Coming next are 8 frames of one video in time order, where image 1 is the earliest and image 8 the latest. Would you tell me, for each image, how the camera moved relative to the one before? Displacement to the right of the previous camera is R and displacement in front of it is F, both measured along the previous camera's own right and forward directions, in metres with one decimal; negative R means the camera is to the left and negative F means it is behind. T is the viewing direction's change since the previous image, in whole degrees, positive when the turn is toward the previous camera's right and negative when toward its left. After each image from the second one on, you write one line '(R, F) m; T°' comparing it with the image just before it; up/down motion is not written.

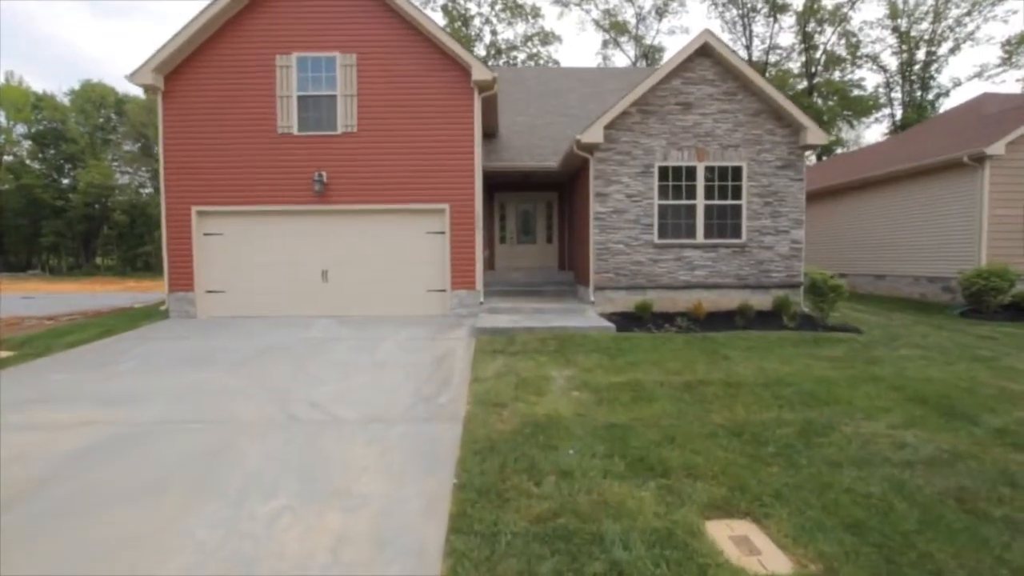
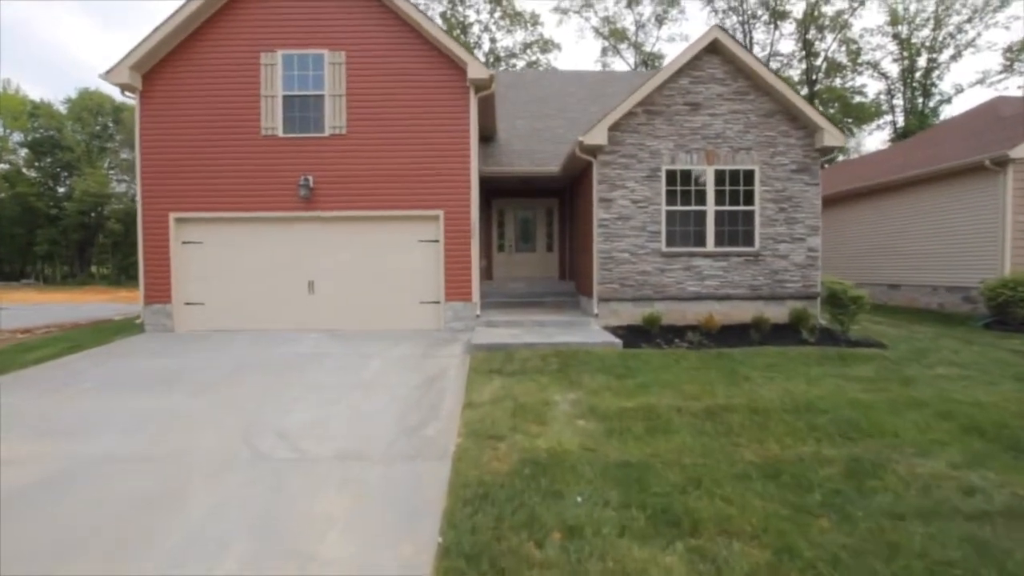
(0.0, +0.8) m; 0°
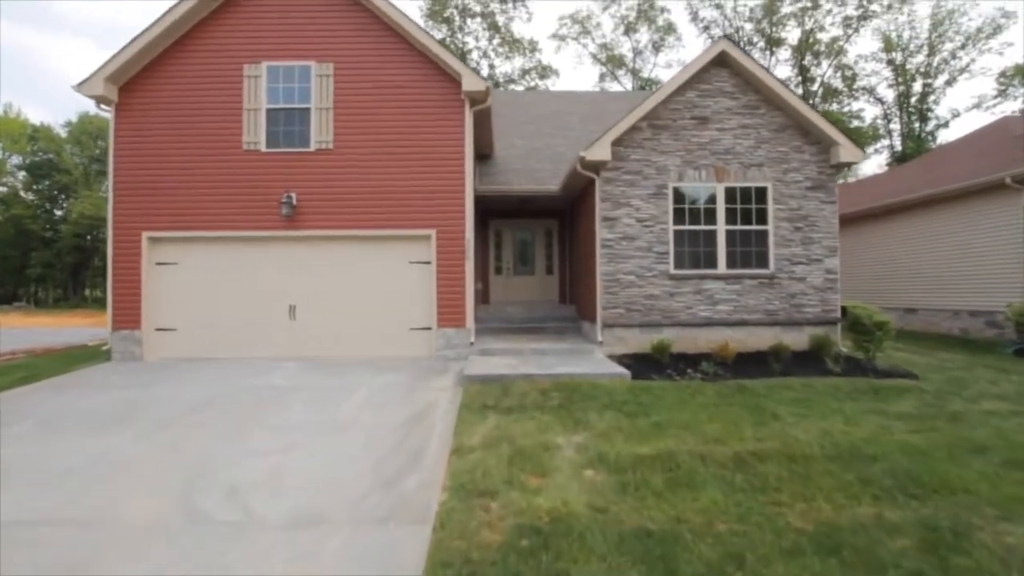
(0.0, +0.8) m; 0°
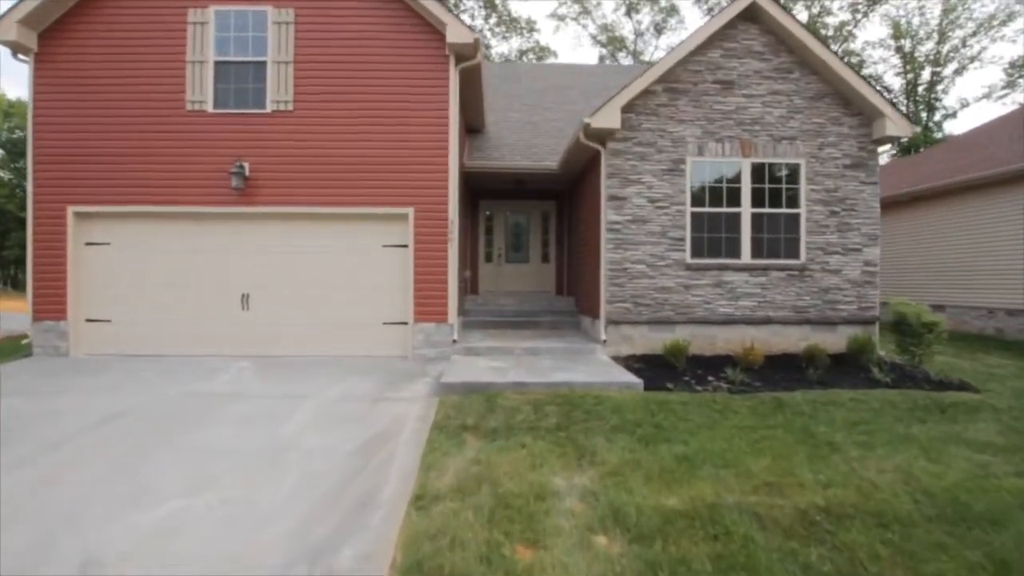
(+0.1, +1.5) m; +1°
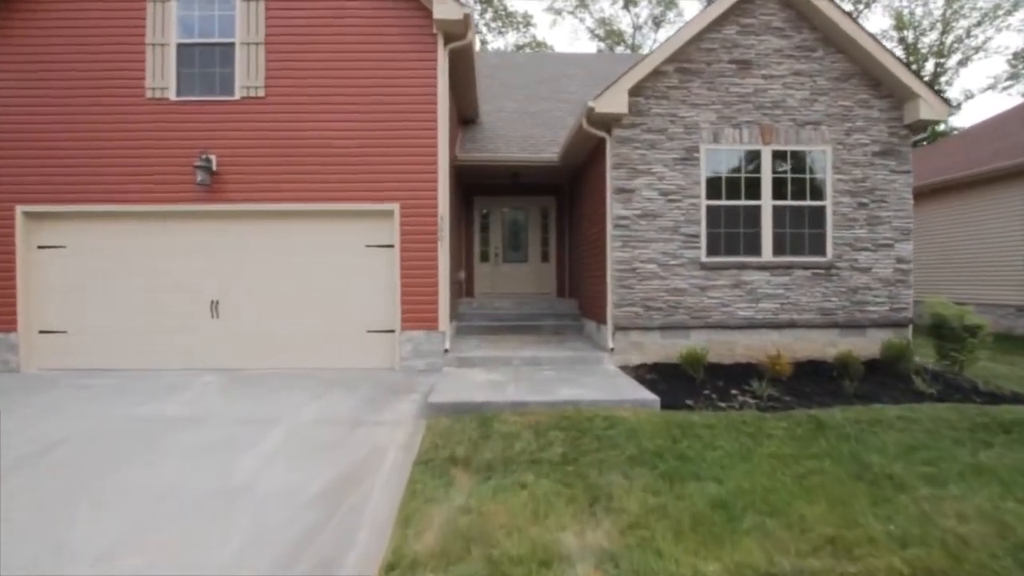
(0.0, +0.9) m; 0°
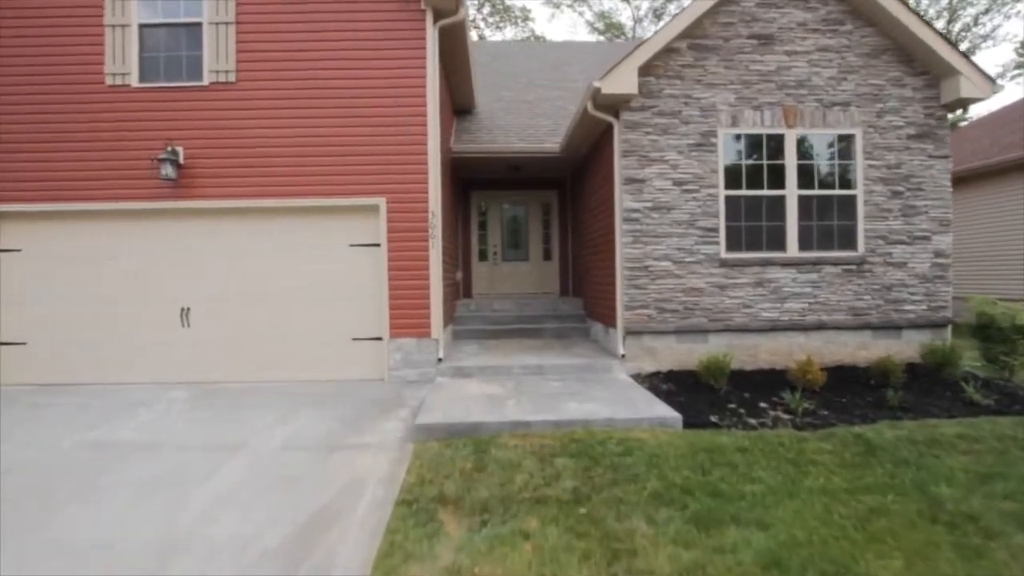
(0.0, +0.8) m; 0°
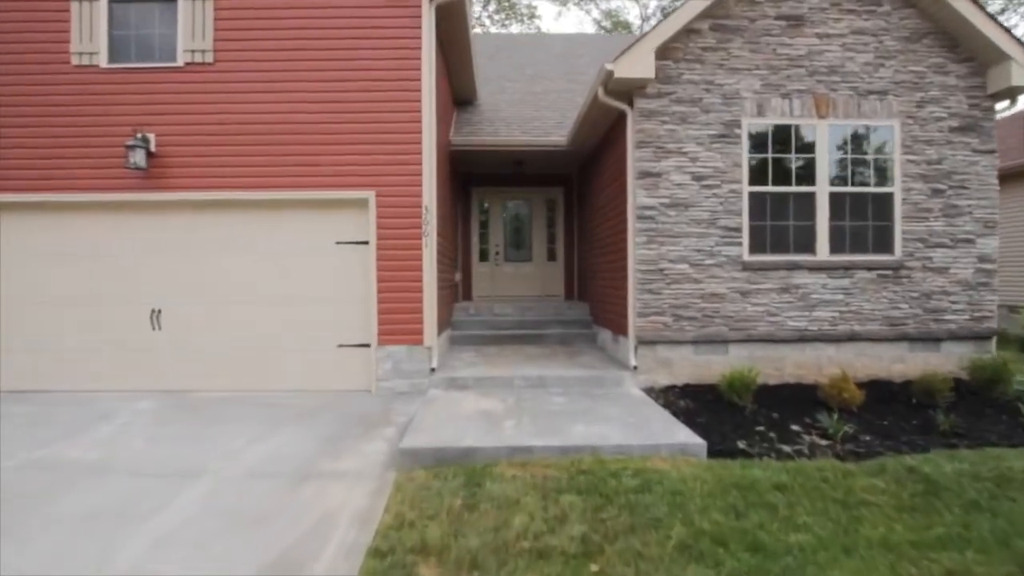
(0.0, +0.7) m; 0°
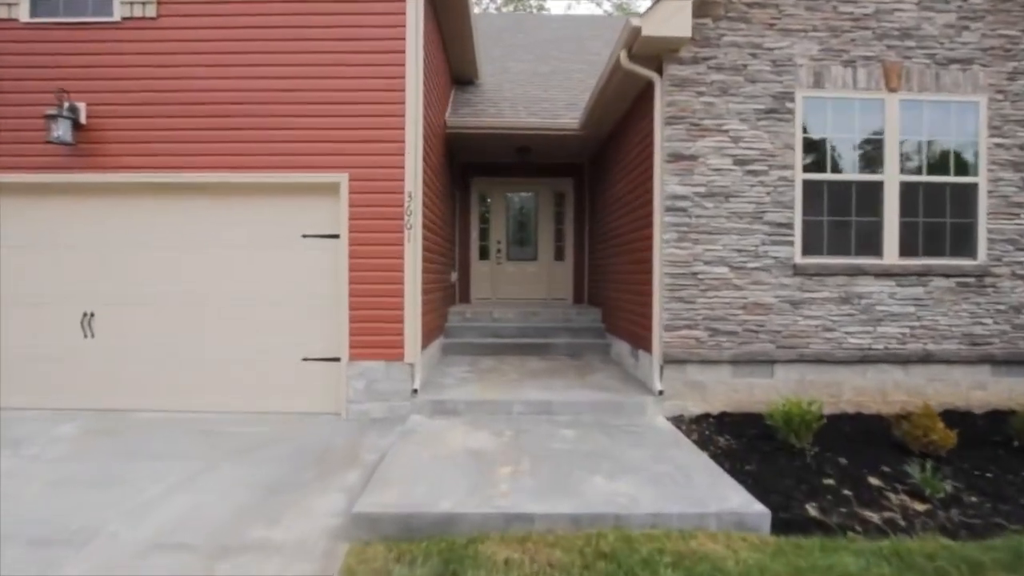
(+0.1, +1.2) m; -1°
